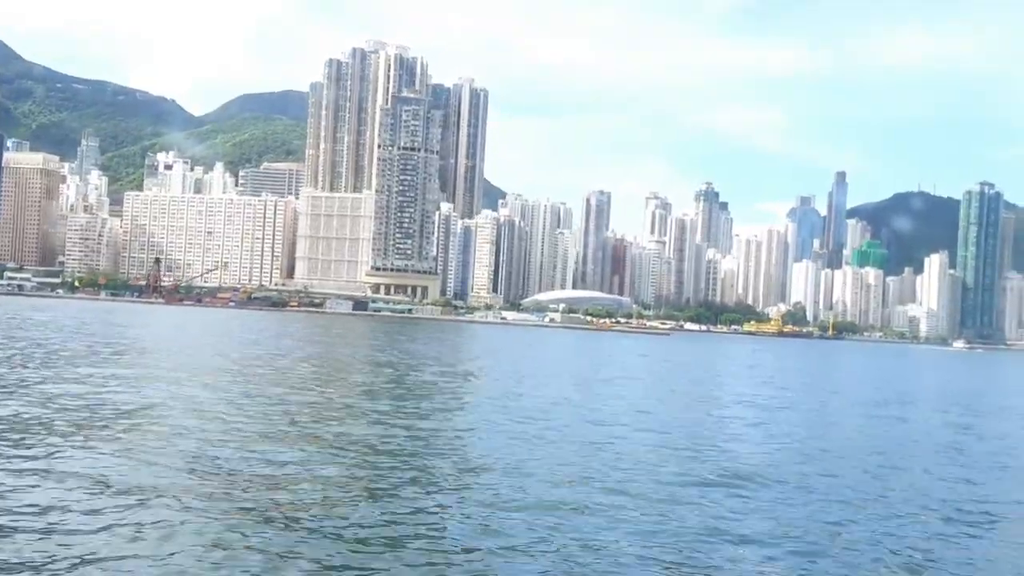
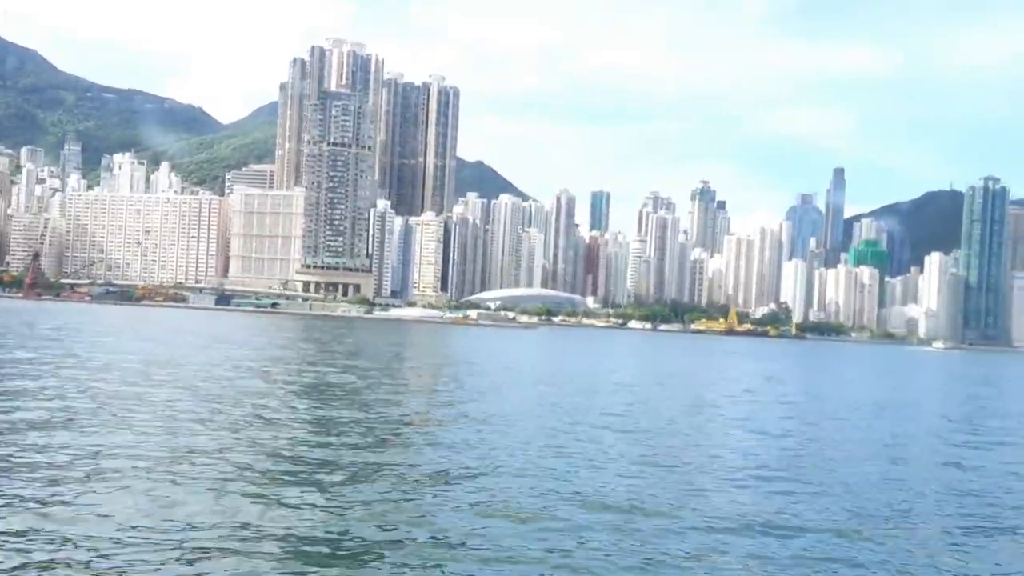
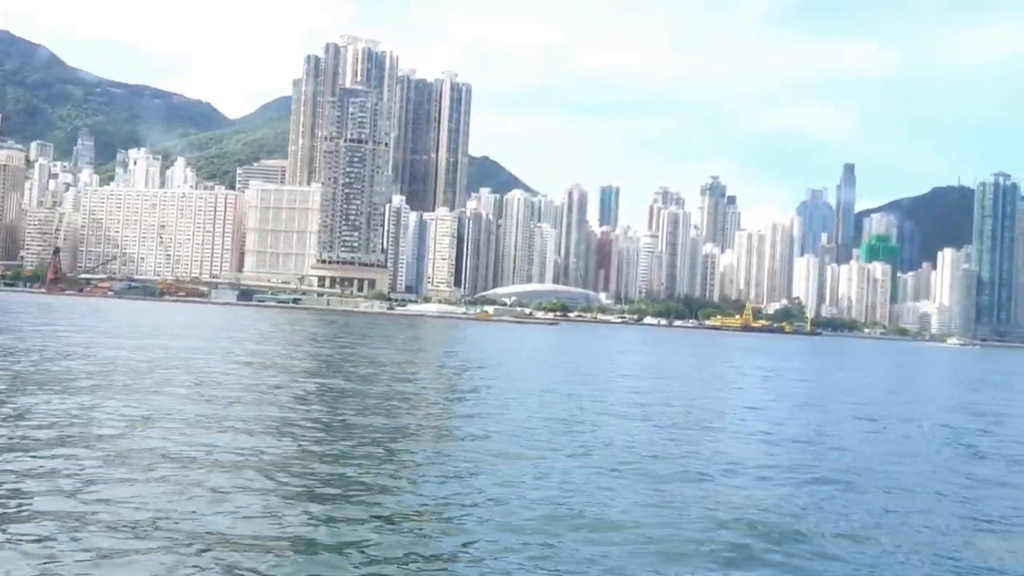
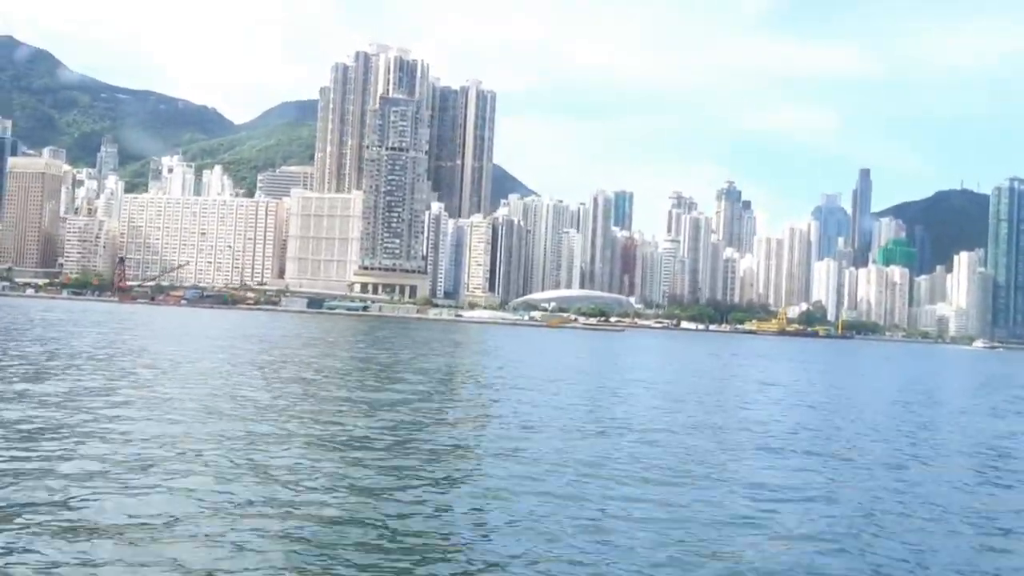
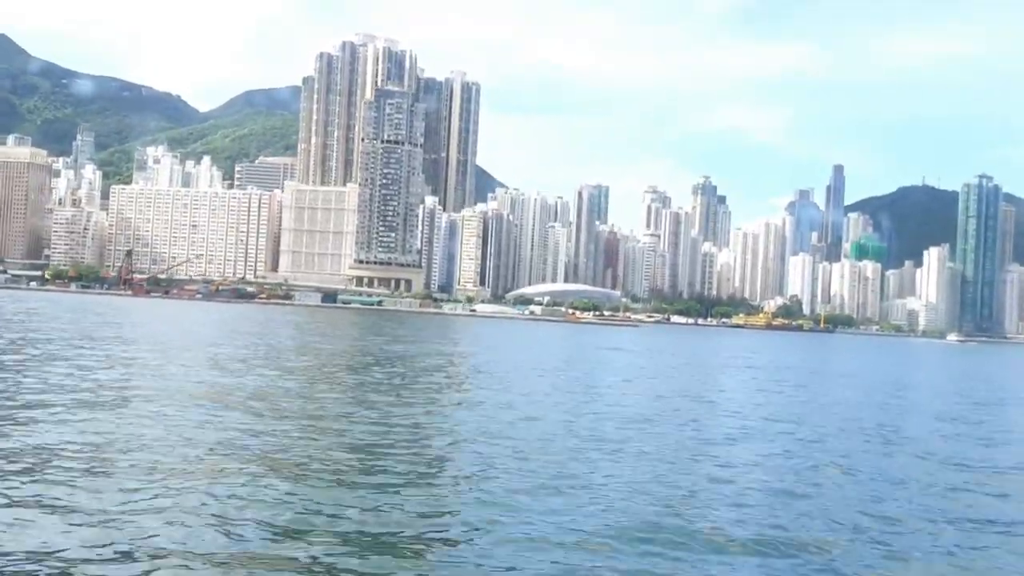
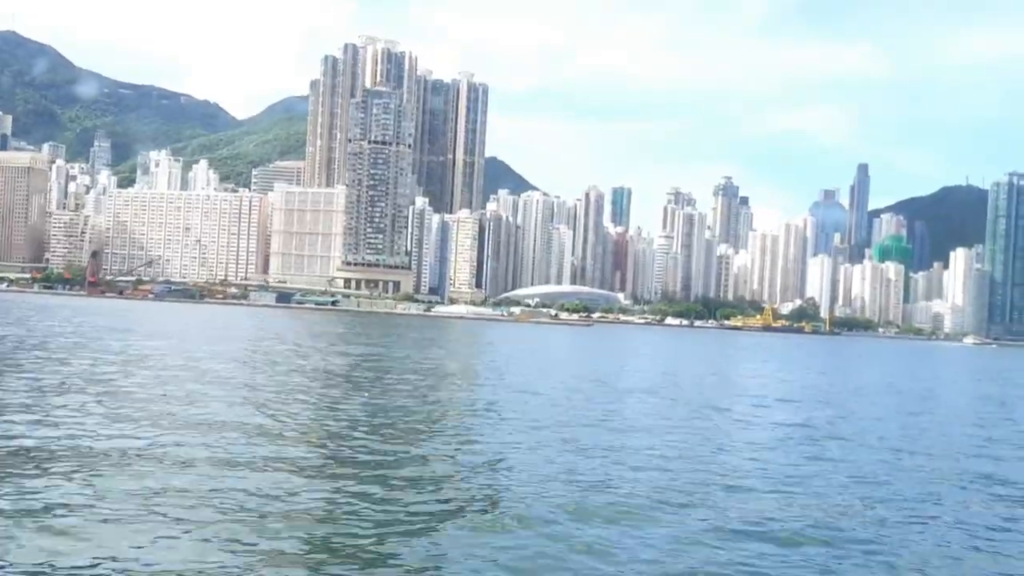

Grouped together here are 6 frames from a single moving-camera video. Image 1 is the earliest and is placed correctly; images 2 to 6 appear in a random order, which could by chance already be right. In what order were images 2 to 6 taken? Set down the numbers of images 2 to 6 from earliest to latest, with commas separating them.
5, 4, 6, 3, 2
